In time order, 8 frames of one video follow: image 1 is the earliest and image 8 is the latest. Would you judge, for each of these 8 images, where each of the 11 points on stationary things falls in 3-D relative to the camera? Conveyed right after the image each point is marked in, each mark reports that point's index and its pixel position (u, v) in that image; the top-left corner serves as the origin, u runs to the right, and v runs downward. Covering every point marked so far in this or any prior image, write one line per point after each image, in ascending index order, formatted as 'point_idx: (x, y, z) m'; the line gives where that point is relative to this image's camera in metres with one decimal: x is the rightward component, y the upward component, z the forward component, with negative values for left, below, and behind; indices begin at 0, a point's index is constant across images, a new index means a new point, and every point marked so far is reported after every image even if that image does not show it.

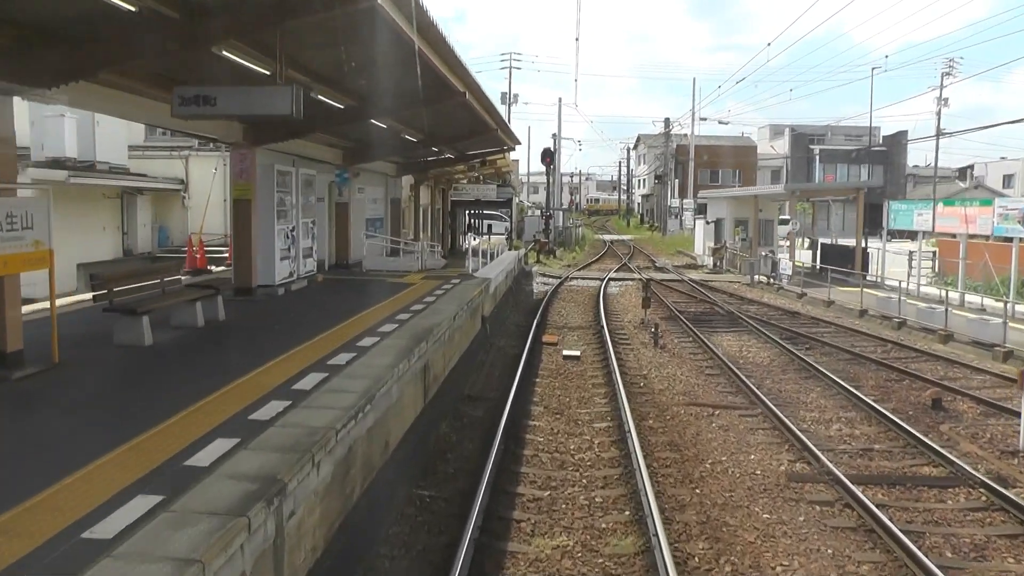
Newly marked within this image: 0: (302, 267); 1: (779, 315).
0: (-2.2, +0.2, +12.1) m
1: (+4.2, -0.4, +17.9) m
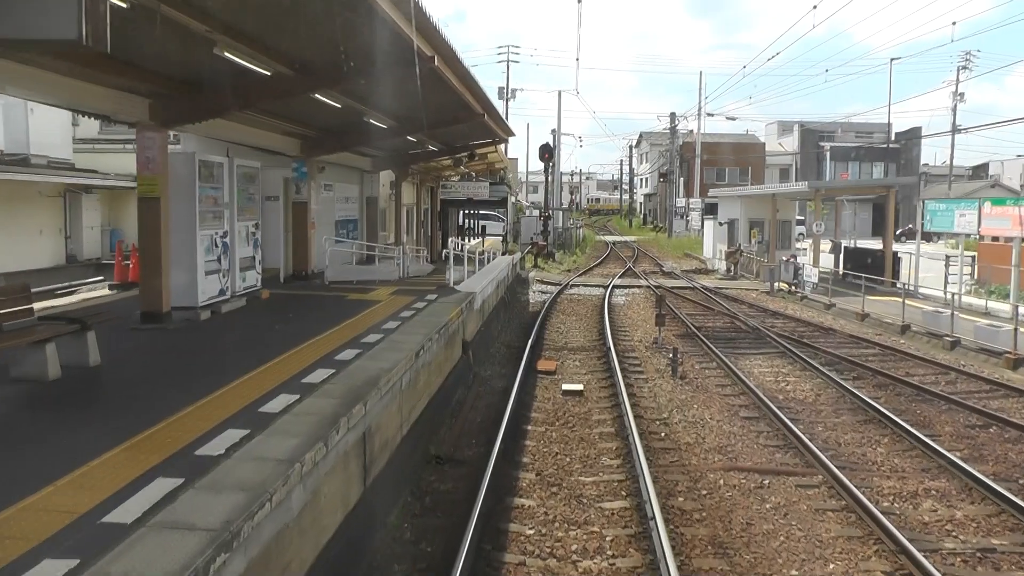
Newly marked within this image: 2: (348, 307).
0: (-2.3, 0.0, +9.8) m
1: (+4.1, -0.6, +15.6) m
2: (-1.5, -0.2, +10.5) m
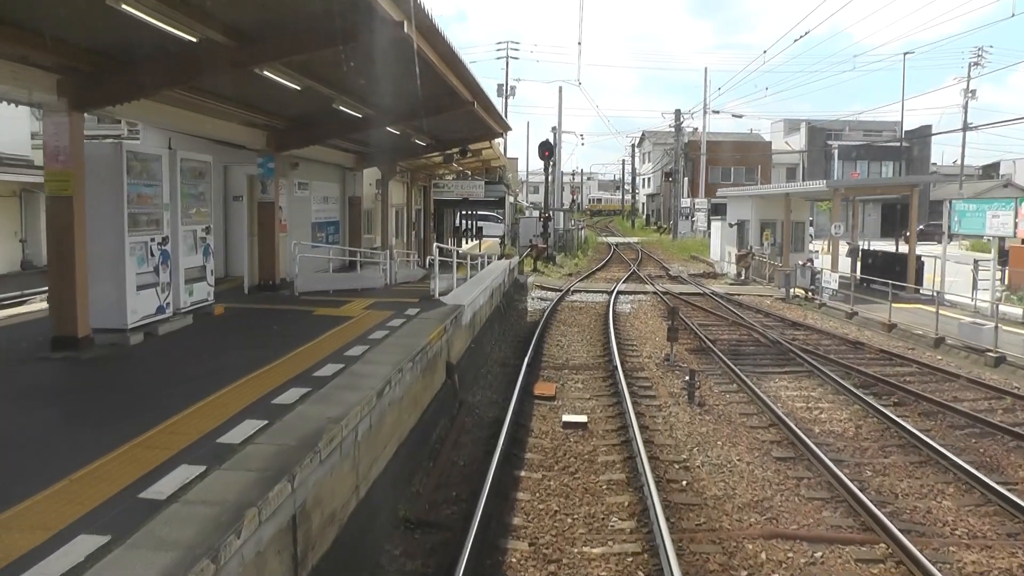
0: (-2.4, -0.1, +8.4) m
1: (+4.0, -0.7, +14.2) m
2: (-1.6, -0.3, +9.1) m
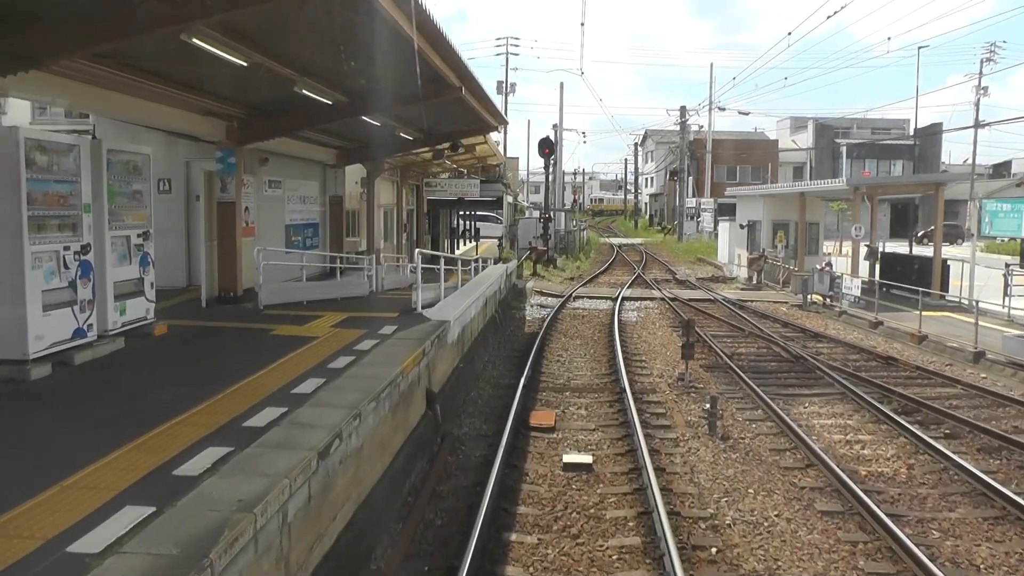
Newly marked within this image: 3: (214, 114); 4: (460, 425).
0: (-2.5, -0.2, +7.1) m
1: (+4.0, -0.8, +12.8) m
2: (-1.6, -0.4, +7.7) m
3: (-2.5, +1.5, +9.7) m
4: (-0.4, -1.0, +8.5) m
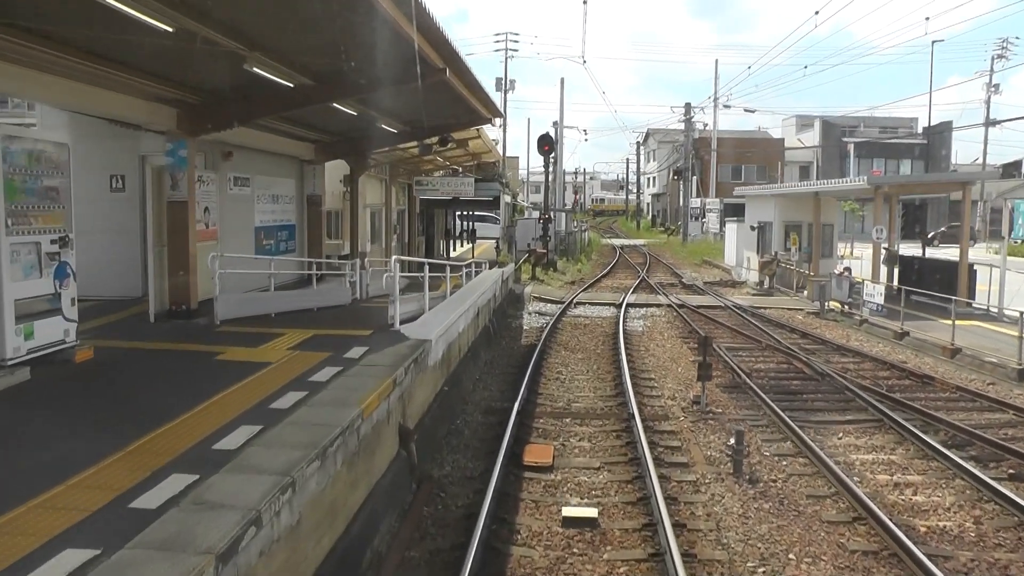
0: (-2.5, -0.3, +5.8) m
1: (+3.9, -0.9, +11.6) m
2: (-1.7, -0.5, +6.5) m
3: (-2.6, +1.4, +8.4) m
4: (-0.4, -1.1, +7.3) m
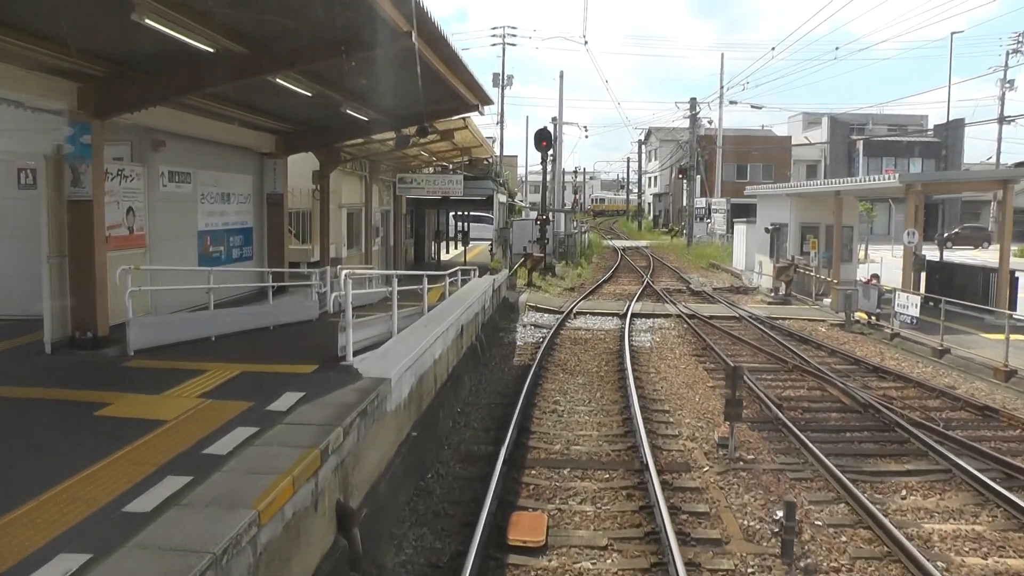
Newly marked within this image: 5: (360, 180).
0: (-2.6, -0.4, +4.1) m
1: (+3.8, -1.1, +9.9) m
2: (-1.8, -0.6, +4.8) m
3: (-2.7, +1.3, +6.7) m
4: (-0.5, -1.2, +5.6) m
5: (-2.1, +1.5, +15.9) m
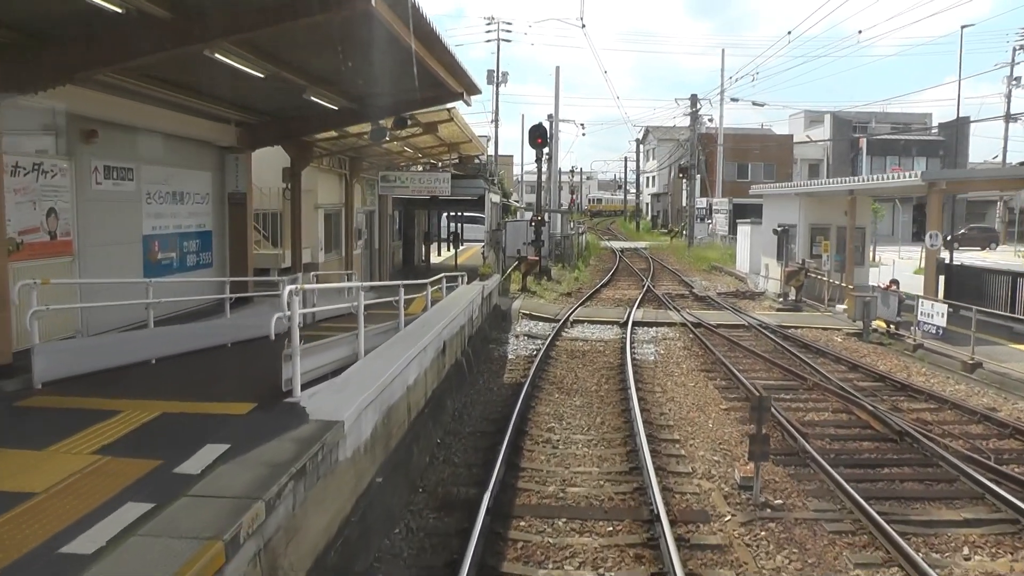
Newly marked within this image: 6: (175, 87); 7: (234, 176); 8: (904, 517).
0: (-2.7, -0.5, +2.9) m
1: (+3.7, -1.2, +8.7) m
2: (-1.8, -0.7, +3.6) m
3: (-2.7, +1.2, +5.5) m
4: (-0.6, -1.3, +4.4) m
5: (-2.2, +1.4, +14.7) m
6: (-2.3, +1.4, +8.1) m
7: (-2.5, +1.0, +10.3) m
8: (+2.2, -1.3, +6.5) m
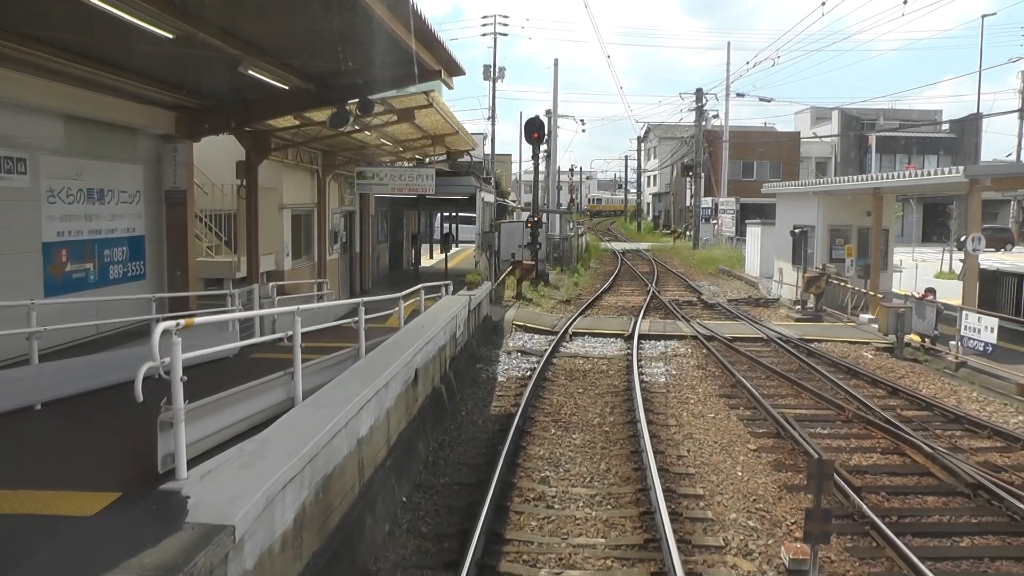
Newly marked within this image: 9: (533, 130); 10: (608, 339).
0: (-2.8, -0.6, +1.4) m
1: (+3.6, -1.3, +7.2) m
2: (-1.9, -0.8, +2.0) m
3: (-2.8, +1.0, +4.0) m
4: (-0.7, -1.5, +2.8) m
5: (-2.3, +1.3, +13.1) m
6: (-2.4, +1.3, +6.6) m
7: (-2.6, +0.9, +8.7) m
8: (+2.1, -1.4, +4.9) m
9: (+0.4, +2.7, +19.4) m
10: (+1.2, -0.6, +14.3) m
